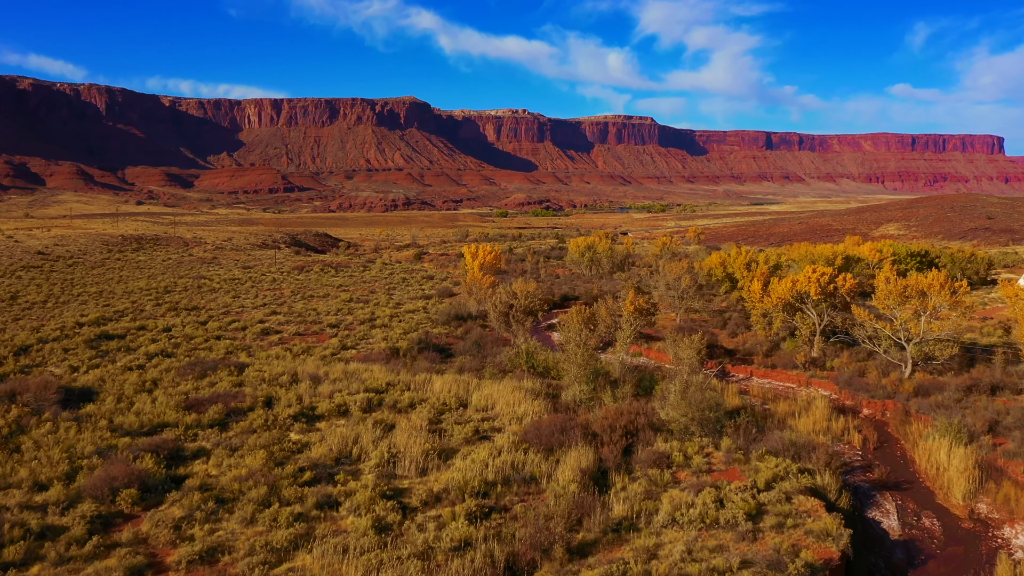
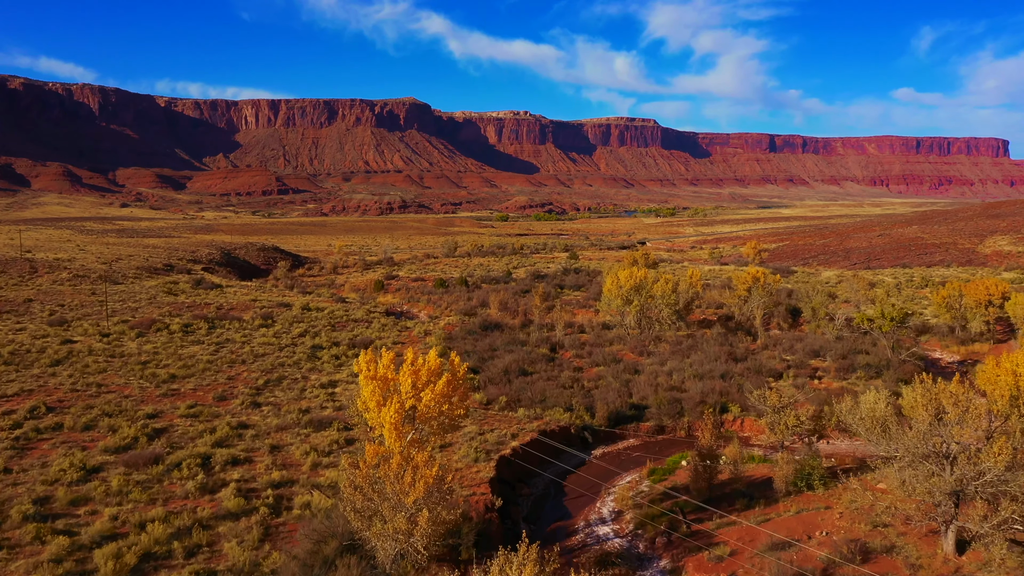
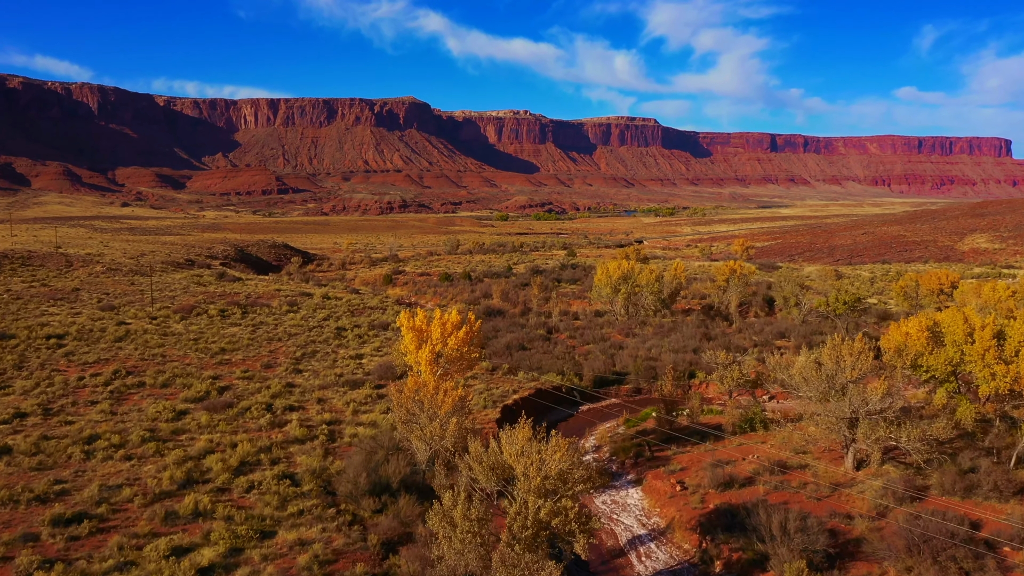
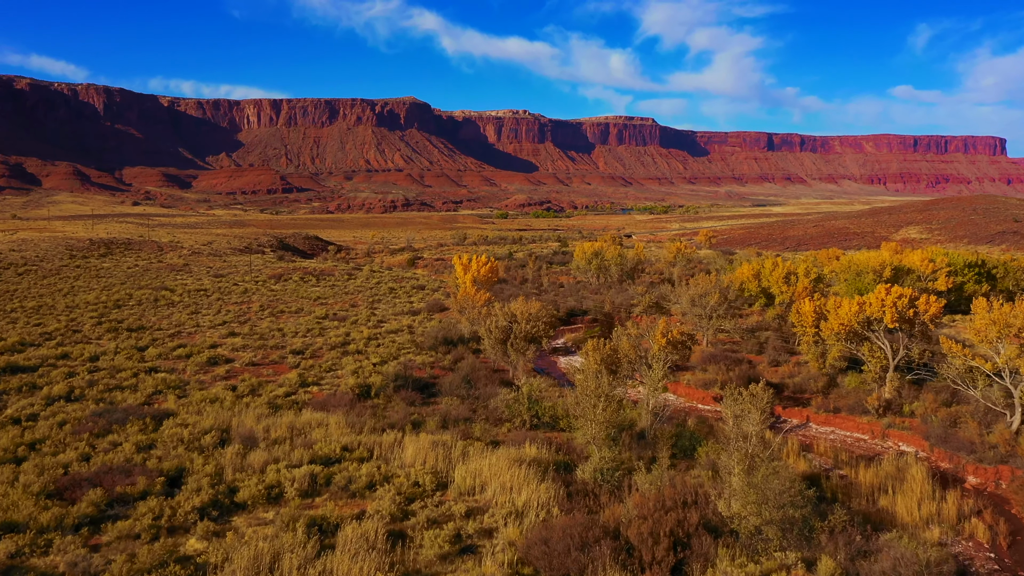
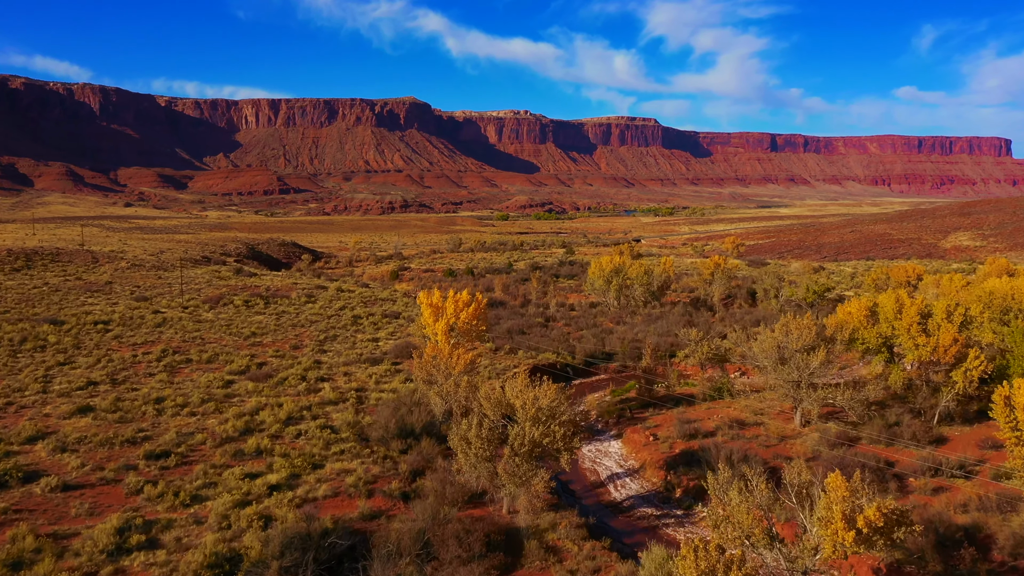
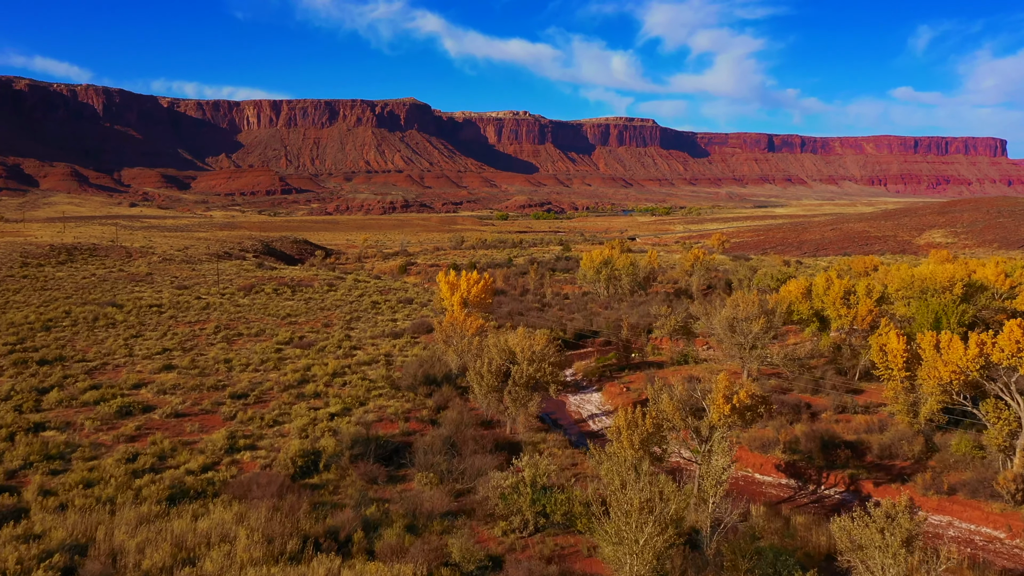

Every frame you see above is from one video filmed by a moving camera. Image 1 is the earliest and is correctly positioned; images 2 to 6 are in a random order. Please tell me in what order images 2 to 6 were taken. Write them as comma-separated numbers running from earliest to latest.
4, 6, 5, 3, 2
